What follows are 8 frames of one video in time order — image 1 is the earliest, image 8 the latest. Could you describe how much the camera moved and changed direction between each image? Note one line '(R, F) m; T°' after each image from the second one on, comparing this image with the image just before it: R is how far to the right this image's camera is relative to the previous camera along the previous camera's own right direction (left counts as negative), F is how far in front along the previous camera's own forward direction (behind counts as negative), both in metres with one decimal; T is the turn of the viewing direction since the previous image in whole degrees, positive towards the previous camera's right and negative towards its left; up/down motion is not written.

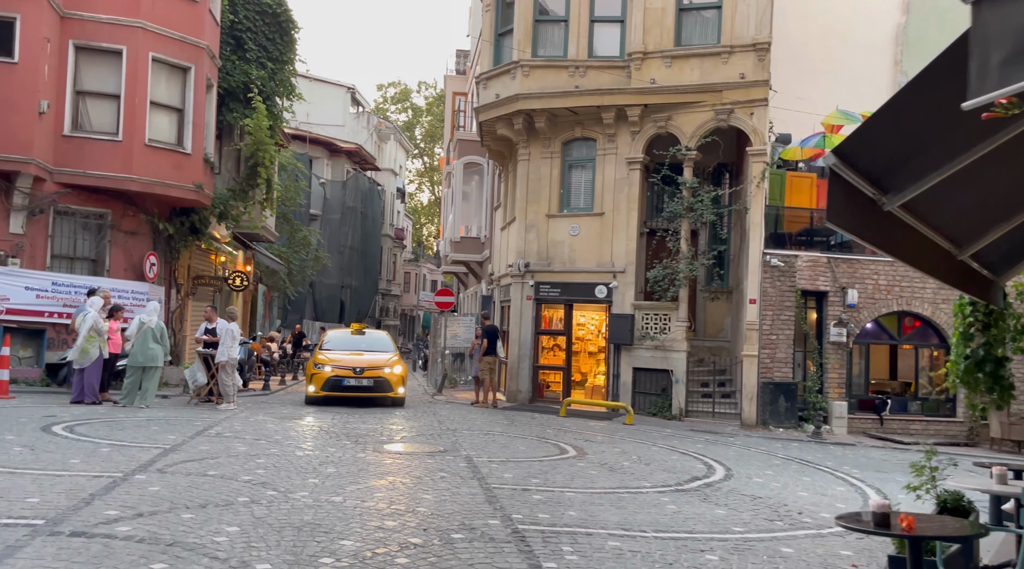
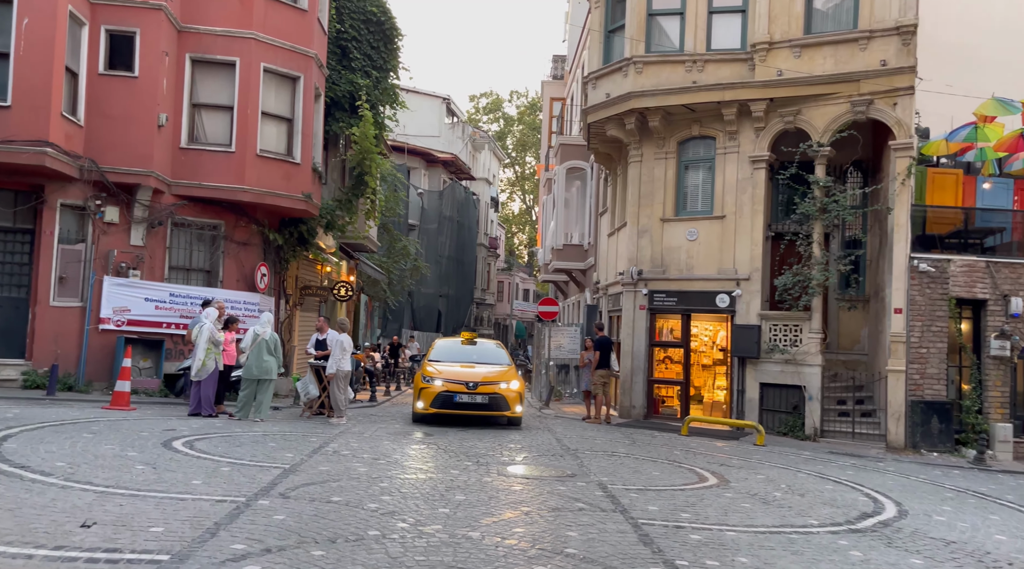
(-0.3, +0.5) m; -6°
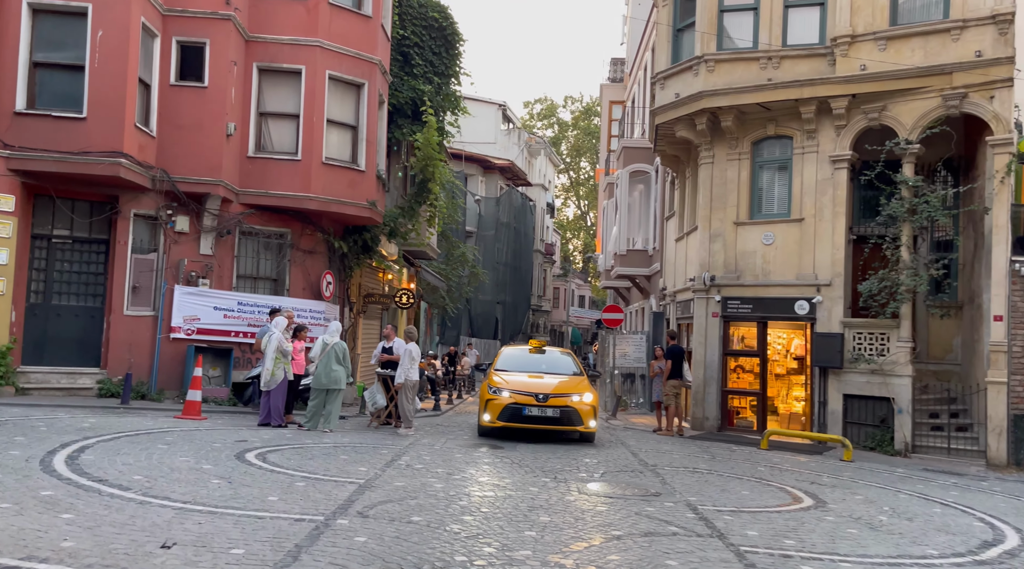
(-0.2, +0.2) m; -4°
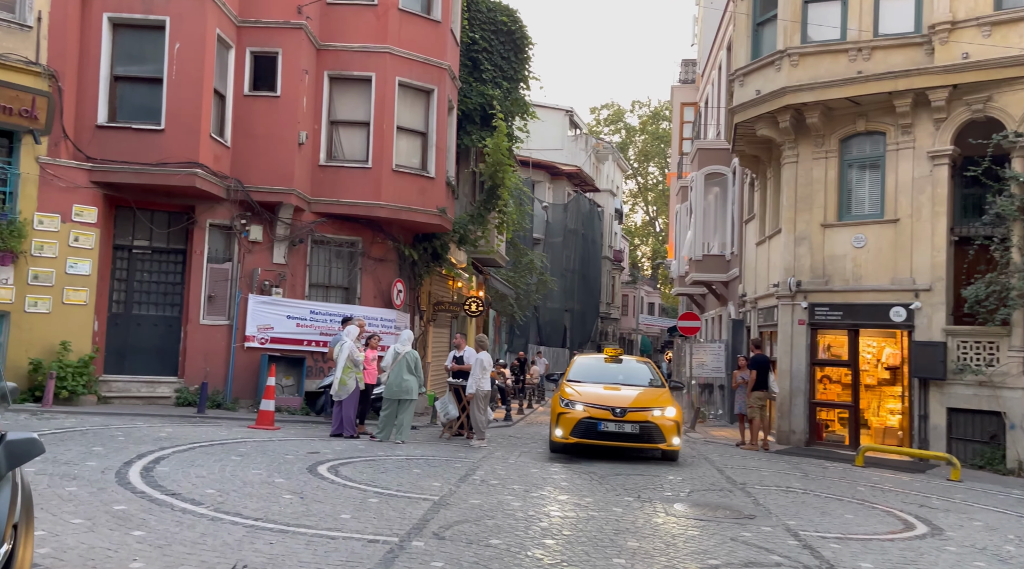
(-0.1, +0.3) m; -4°
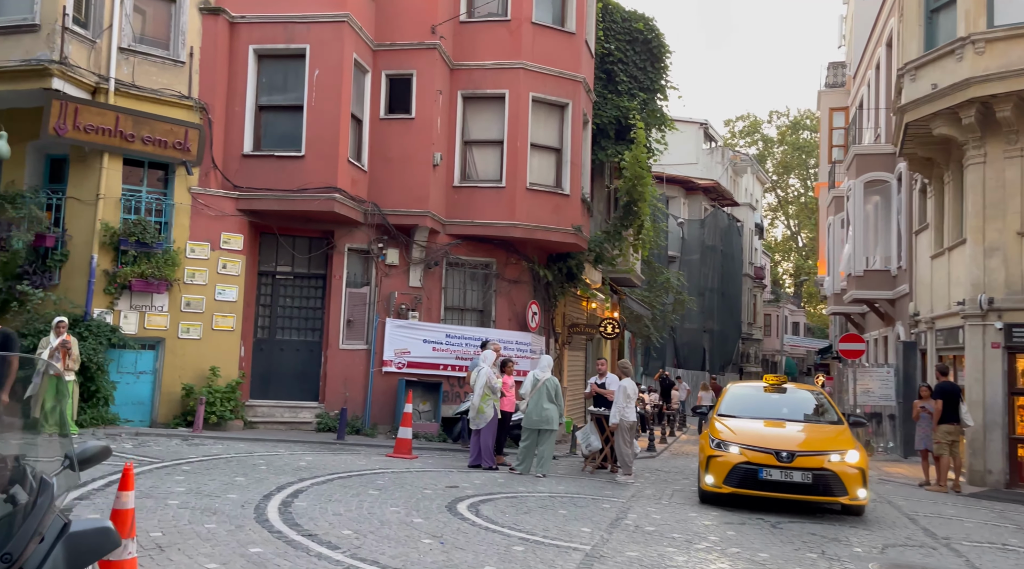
(-0.2, +0.7) m; -8°
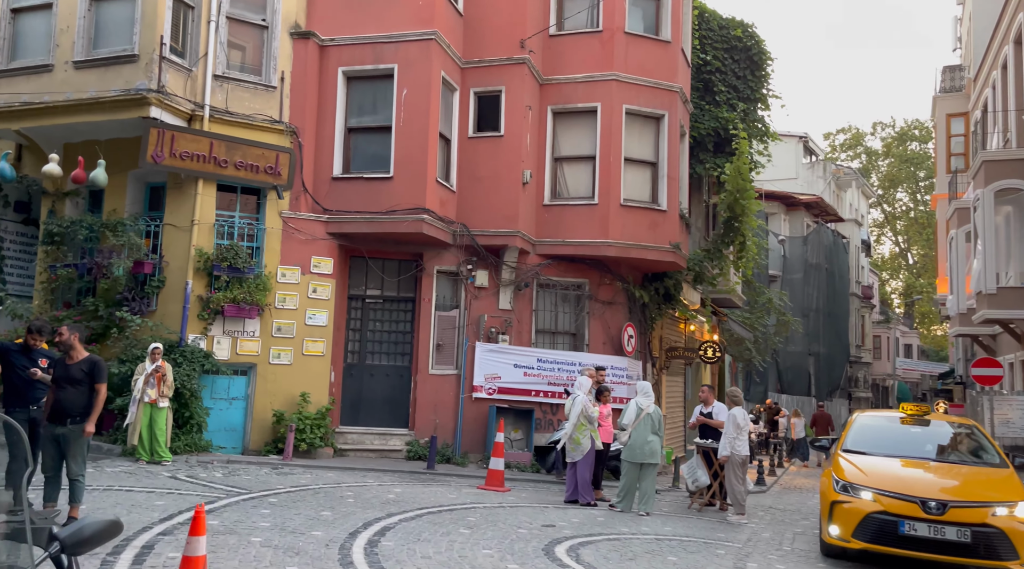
(-0.1, +0.7) m; -6°
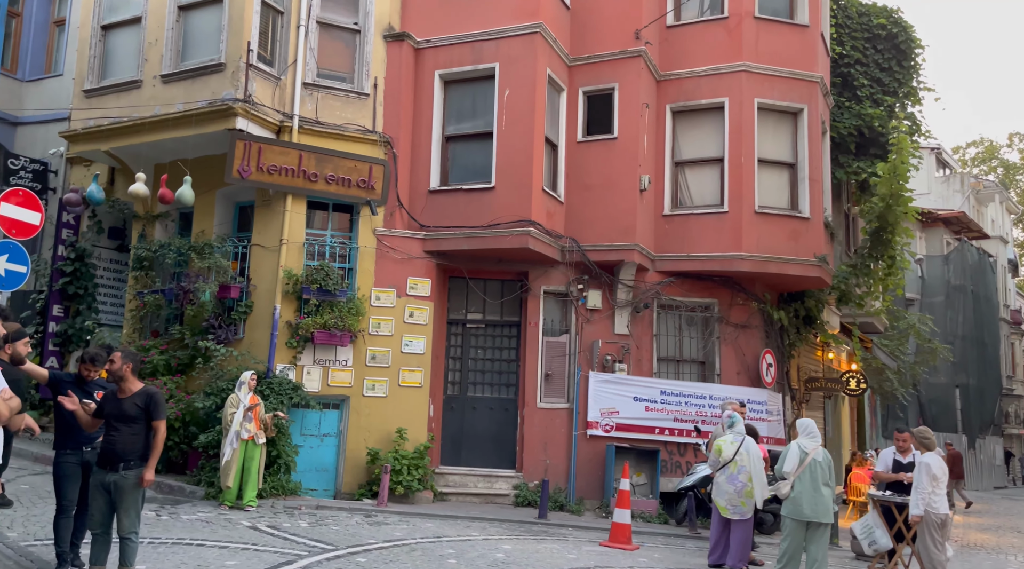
(-0.3, +1.8) m; -6°
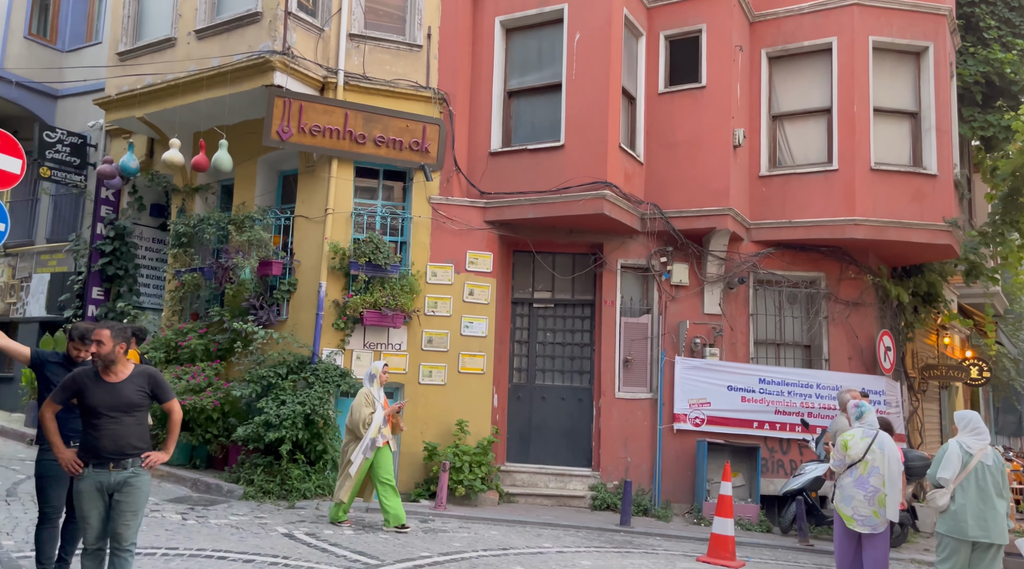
(-0.1, +1.7) m; -4°
